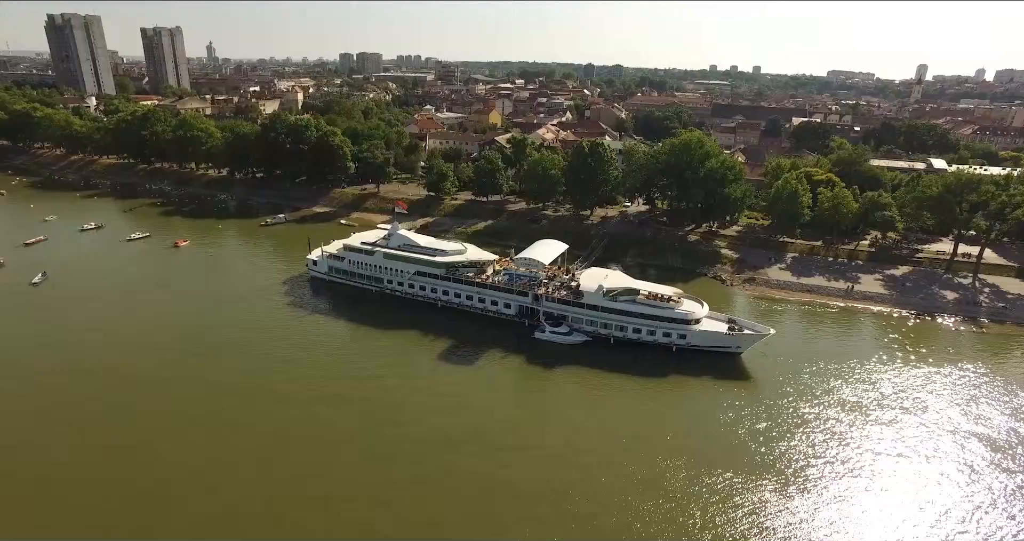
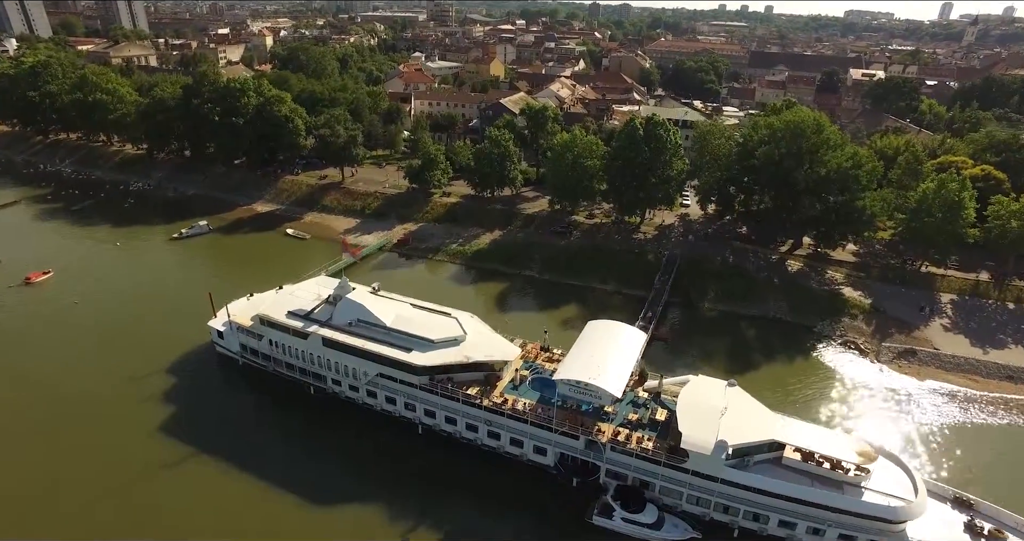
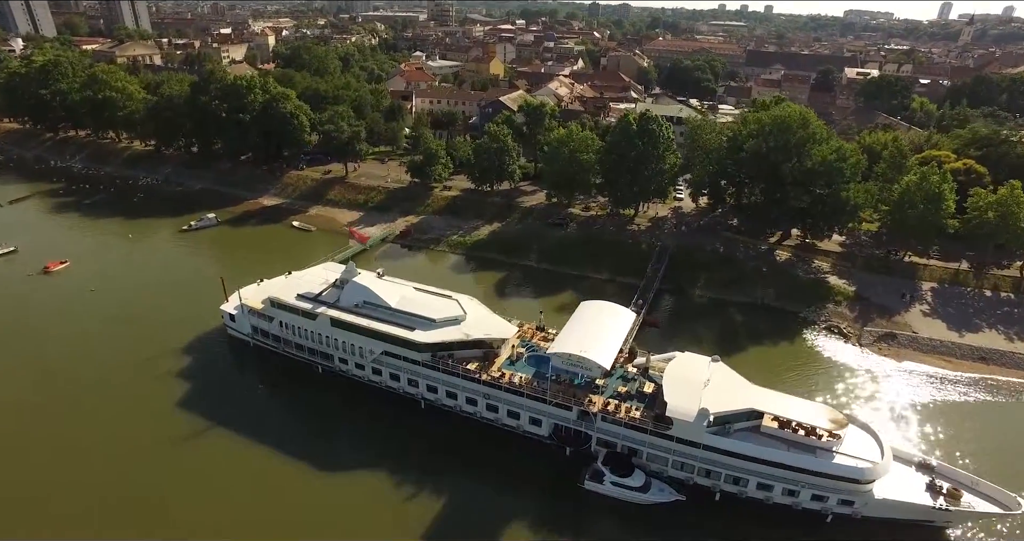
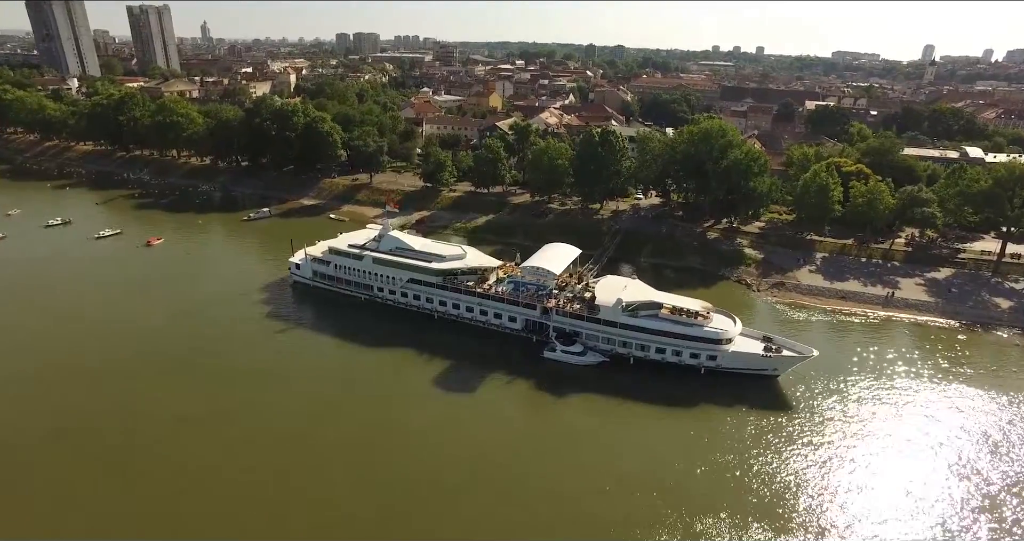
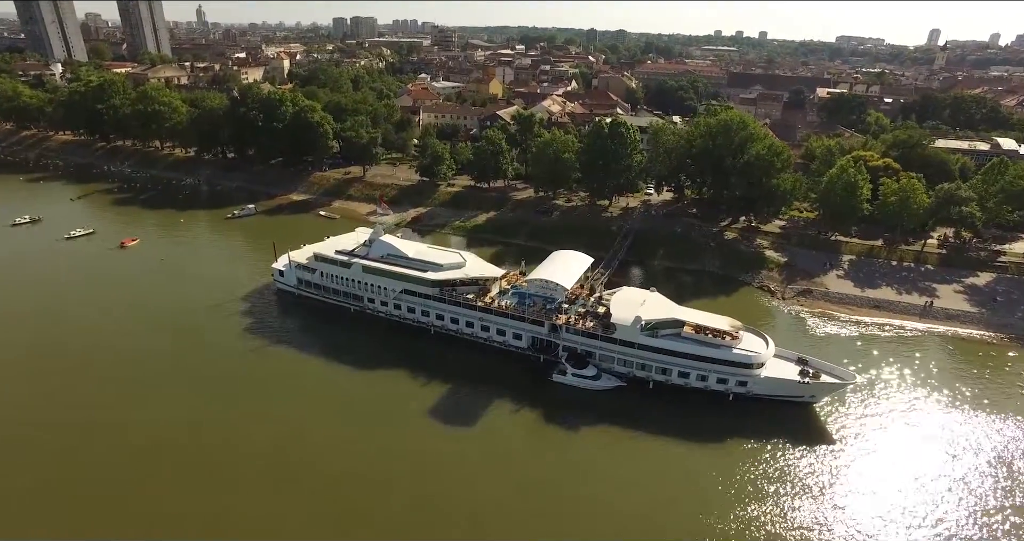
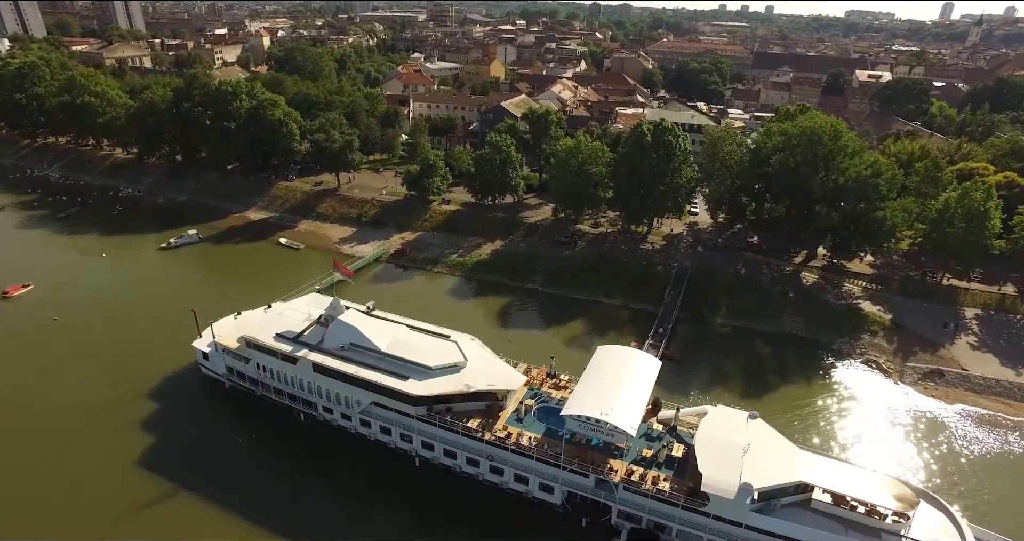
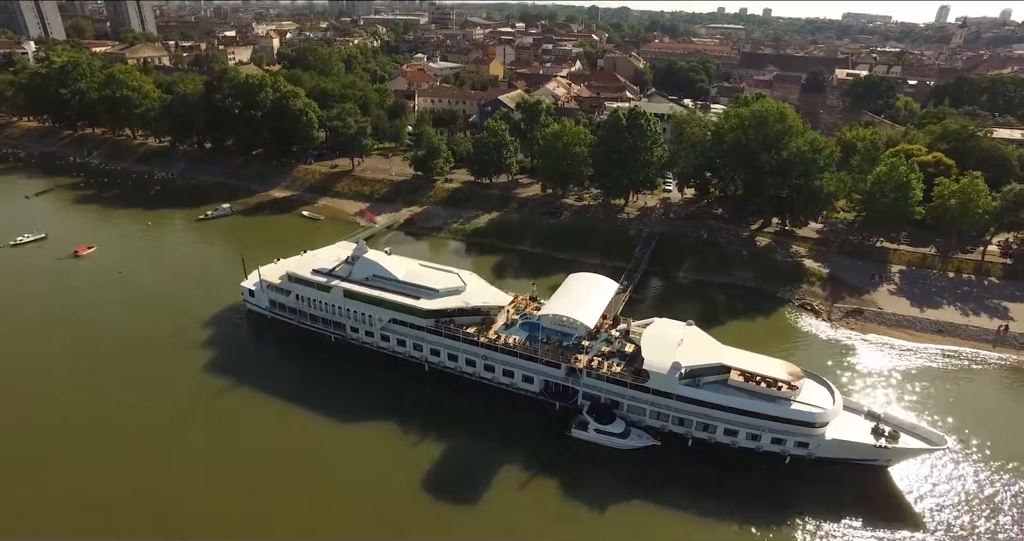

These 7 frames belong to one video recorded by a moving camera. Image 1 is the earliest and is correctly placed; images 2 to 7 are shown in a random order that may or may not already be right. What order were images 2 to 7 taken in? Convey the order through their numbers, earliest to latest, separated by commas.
4, 5, 7, 3, 2, 6
